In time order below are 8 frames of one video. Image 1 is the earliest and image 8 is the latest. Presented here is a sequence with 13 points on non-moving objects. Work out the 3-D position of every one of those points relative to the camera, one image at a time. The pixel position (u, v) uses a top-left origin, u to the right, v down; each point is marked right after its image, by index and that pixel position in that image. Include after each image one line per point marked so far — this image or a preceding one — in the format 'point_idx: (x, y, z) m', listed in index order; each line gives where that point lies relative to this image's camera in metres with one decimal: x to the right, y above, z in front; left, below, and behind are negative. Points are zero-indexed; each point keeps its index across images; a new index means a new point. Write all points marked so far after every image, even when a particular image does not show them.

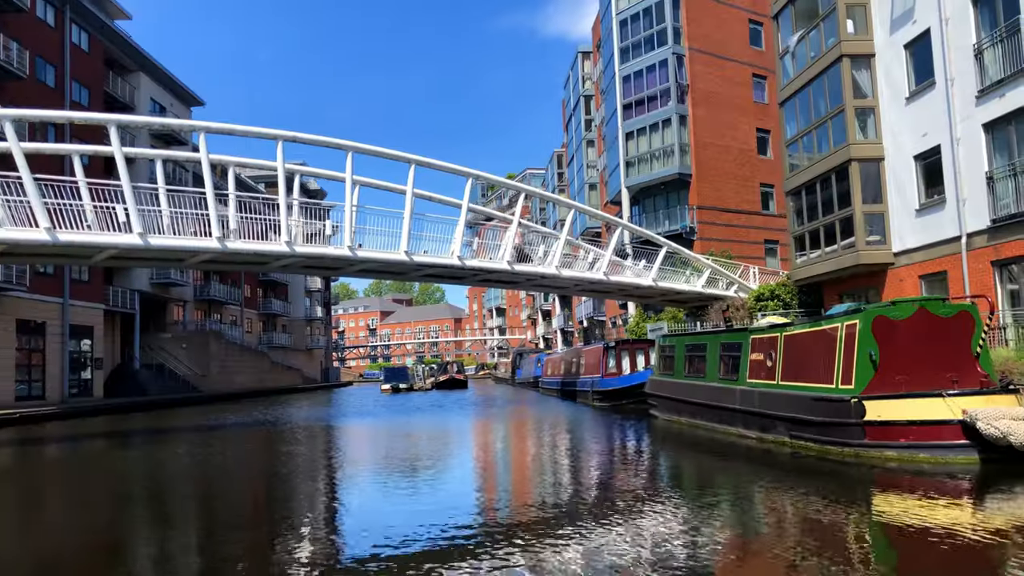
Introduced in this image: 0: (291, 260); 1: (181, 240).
0: (-5.6, +0.8, +19.7) m
1: (-7.4, +1.1, +17.5) m
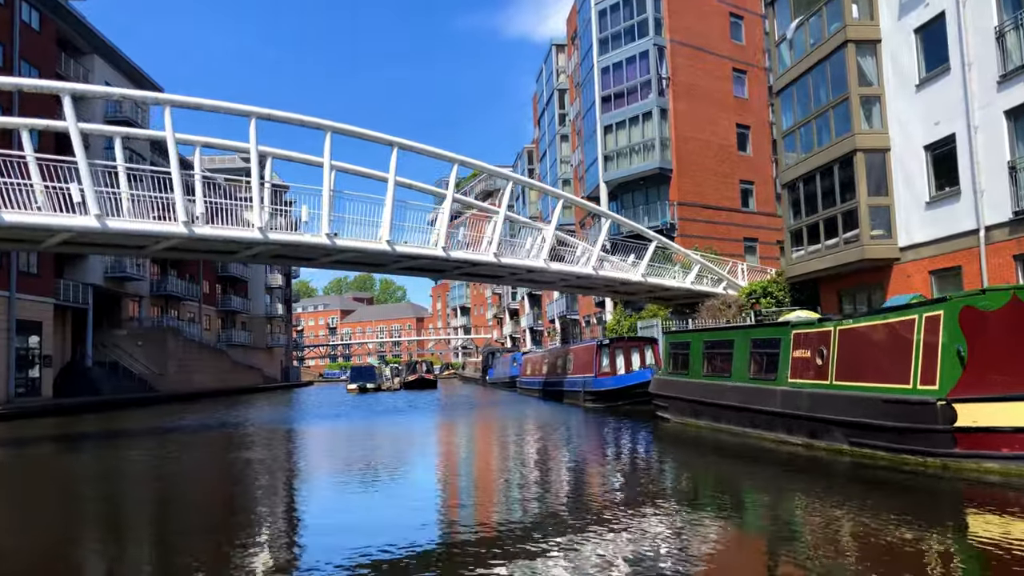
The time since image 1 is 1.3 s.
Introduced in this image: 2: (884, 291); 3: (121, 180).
0: (-5.8, +1.0, +18.2) m
1: (-7.5, +1.3, +15.9) m
2: (+9.6, -0.1, +19.9) m
3: (-8.3, +2.3, +16.3) m
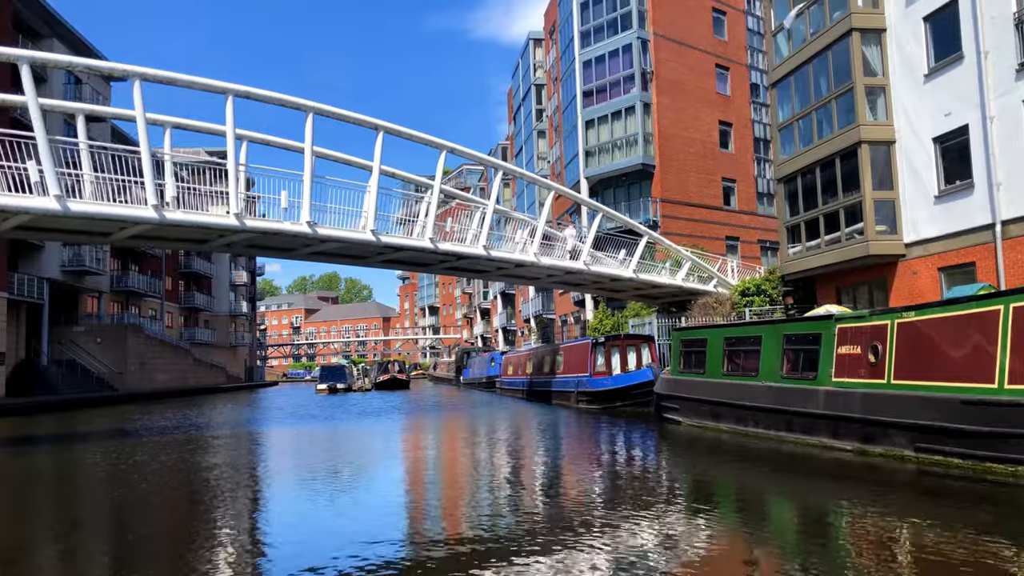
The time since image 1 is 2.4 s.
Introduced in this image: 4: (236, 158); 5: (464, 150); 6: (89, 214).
0: (-5.9, +1.2, +16.9) m
1: (-7.6, +1.5, +14.5) m
2: (+9.4, 0.0, +19.3) m
3: (-8.3, +2.5, +14.9) m
4: (-5.9, +2.8, +16.4) m
5: (-1.2, +3.5, +19.7) m
6: (-7.8, +1.4, +14.3) m
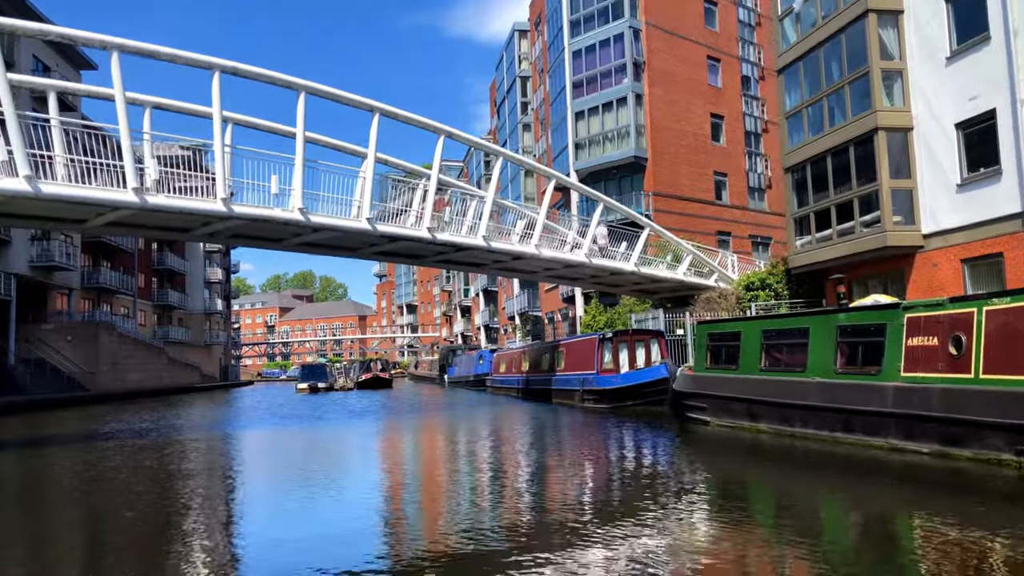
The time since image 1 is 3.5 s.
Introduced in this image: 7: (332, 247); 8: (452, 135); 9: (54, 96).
0: (-5.8, +1.3, +15.7) m
1: (-7.3, +1.7, +13.3) m
2: (+9.5, +0.1, +18.6) m
3: (-8.1, +2.6, +13.6) m
4: (-5.7, +2.9, +15.2) m
5: (-1.2, +3.7, +18.7) m
6: (-7.6, +1.6, +13.0) m
7: (-4.4, +1.0, +18.9) m
8: (-1.4, +3.7, +18.7) m
9: (-9.2, +3.8, +15.3) m
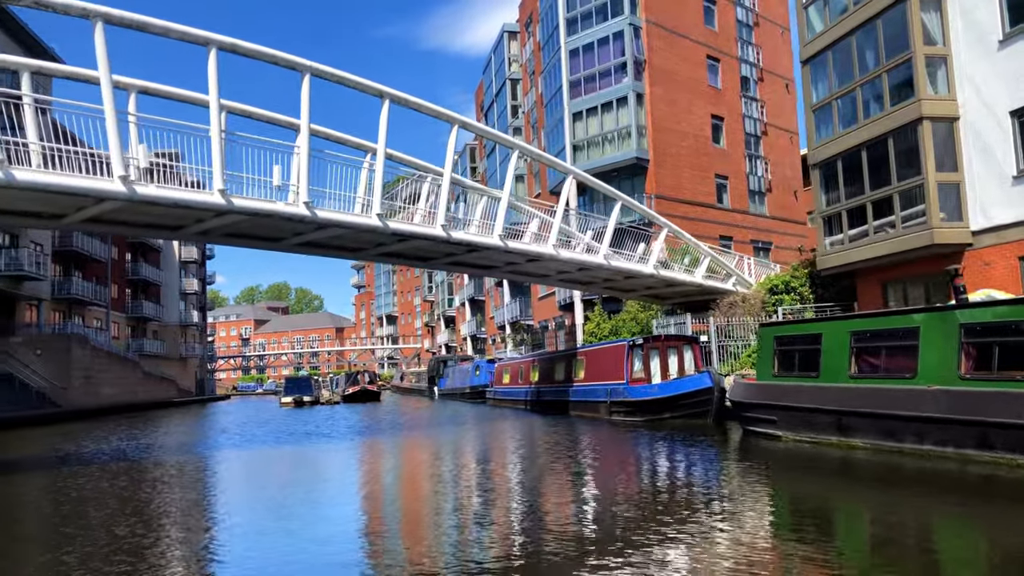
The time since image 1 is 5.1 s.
0: (-5.3, +1.3, +14.1) m
1: (-6.7, +1.6, +11.6) m
2: (+9.9, +0.1, +17.4) m
3: (-7.5, +2.6, +12.0) m
4: (-5.2, +2.9, +13.6) m
5: (-0.7, +3.6, +17.2) m
6: (-7.0, +1.5, +11.4) m
7: (-3.9, +0.9, +17.3) m
8: (-1.0, +3.6, +17.3) m
9: (-8.6, +3.7, +13.6) m
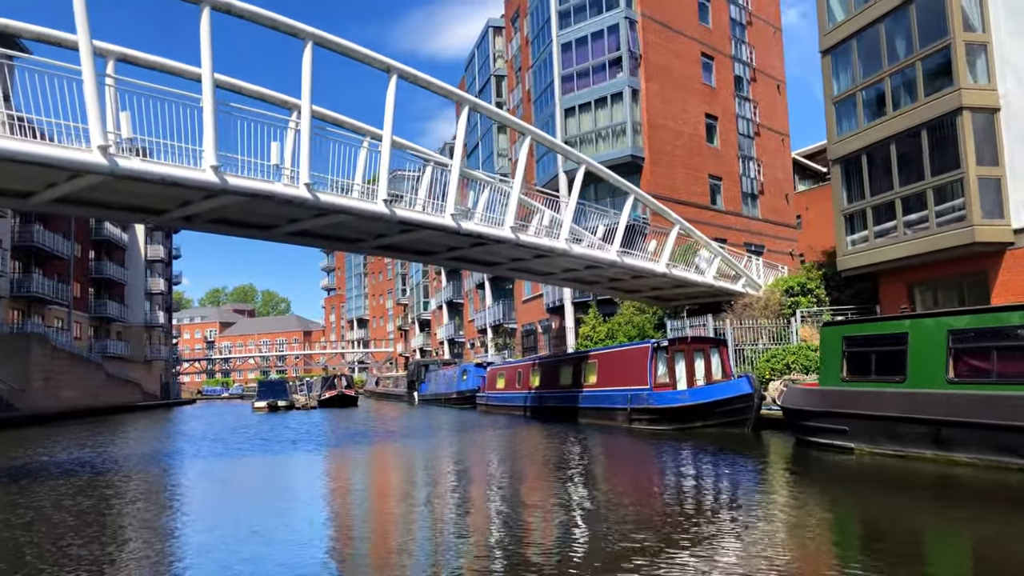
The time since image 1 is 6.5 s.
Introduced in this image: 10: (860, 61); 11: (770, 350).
0: (-4.8, +1.4, +12.5) m
1: (-6.2, +1.8, +10.0) m
2: (+10.1, +0.1, +16.5) m
3: (-7.0, +2.8, +10.3) m
4: (-4.7, +3.0, +12.1) m
5: (-0.4, +3.7, +15.9) m
6: (-6.4, +1.7, +9.7) m
7: (-3.7, +1.0, +15.8) m
8: (-0.7, +3.7, +15.9) m
9: (-8.2, +3.9, +11.9) m
10: (+8.6, +5.6, +19.1) m
11: (+6.6, -1.6, +19.6) m
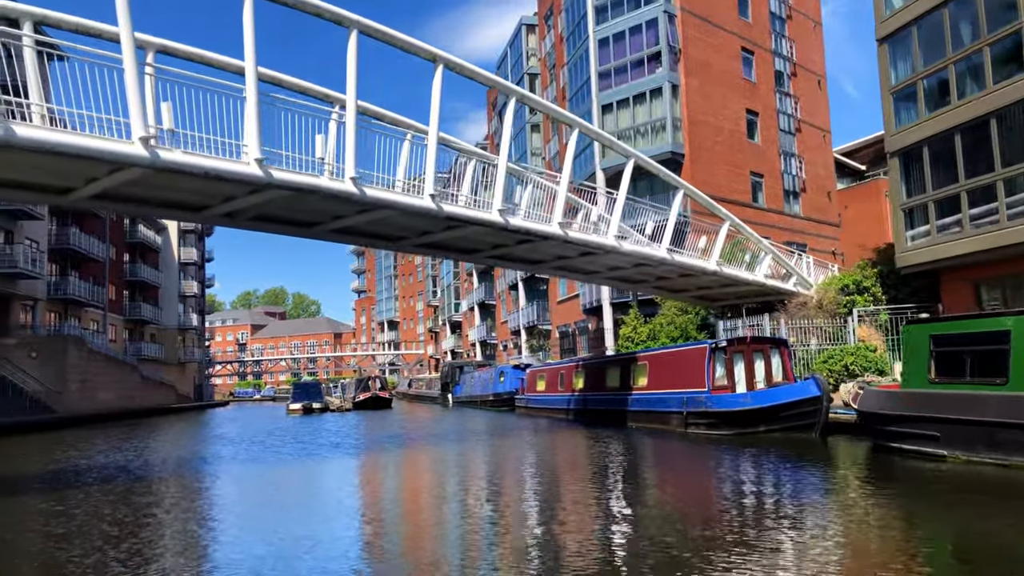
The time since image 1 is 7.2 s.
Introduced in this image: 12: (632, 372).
0: (-4.0, +1.4, +12.1) m
1: (-5.5, +1.8, +9.7) m
2: (+11.1, +0.2, +15.5) m
3: (-6.3, +2.8, +10.0) m
4: (-3.9, +3.1, +11.7) m
5: (+0.5, +3.7, +15.3) m
6: (-5.7, +1.7, +9.4) m
7: (-2.7, +1.0, +15.4) m
8: (+0.2, +3.8, +15.3) m
9: (-7.4, +3.9, +11.7) m
10: (+9.7, +5.7, +18.2) m
11: (+7.7, -1.5, +18.8) m
12: (+2.8, -2.1, +19.6) m
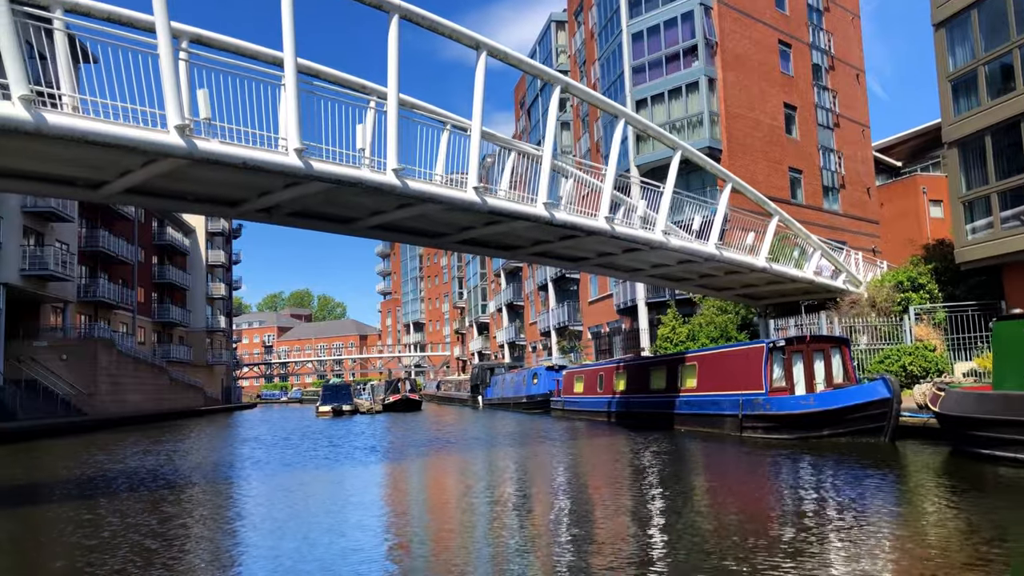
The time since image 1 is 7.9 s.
0: (-3.3, +1.5, +11.6) m
1: (-4.8, +1.9, +9.2) m
2: (+12.0, +0.3, +14.6) m
3: (-5.6, +2.8, +9.6) m
4: (-3.2, +3.1, +11.2) m
5: (+1.3, +3.8, +14.7) m
6: (-5.0, +1.8, +8.9) m
7: (-1.9, +1.1, +14.8) m
8: (+1.1, +3.8, +14.7) m
9: (-6.7, +3.9, +11.3) m
10: (+10.6, +5.8, +17.3) m
11: (+8.7, -1.5, +17.9) m
12: (+3.8, -2.1, +18.9) m
